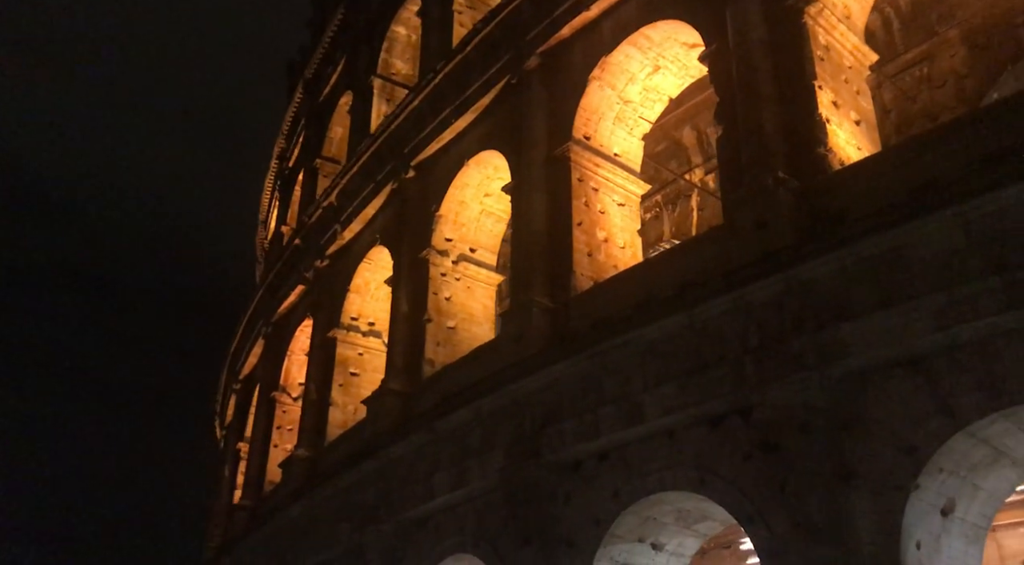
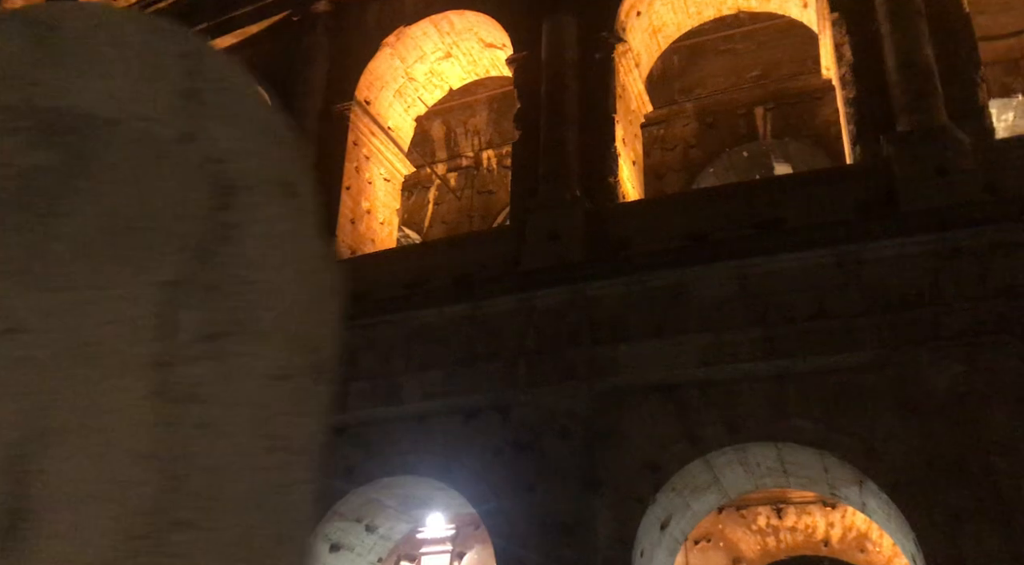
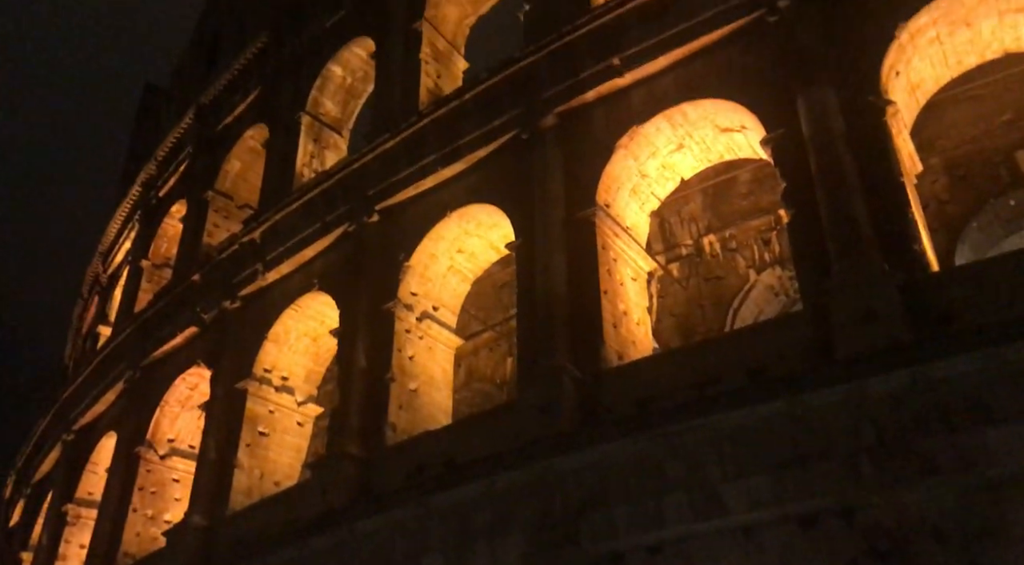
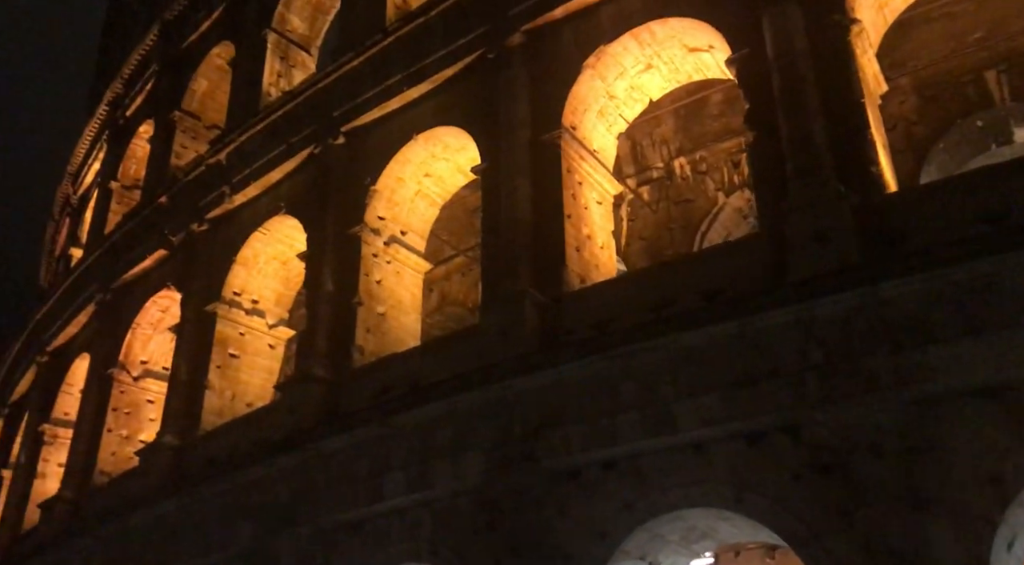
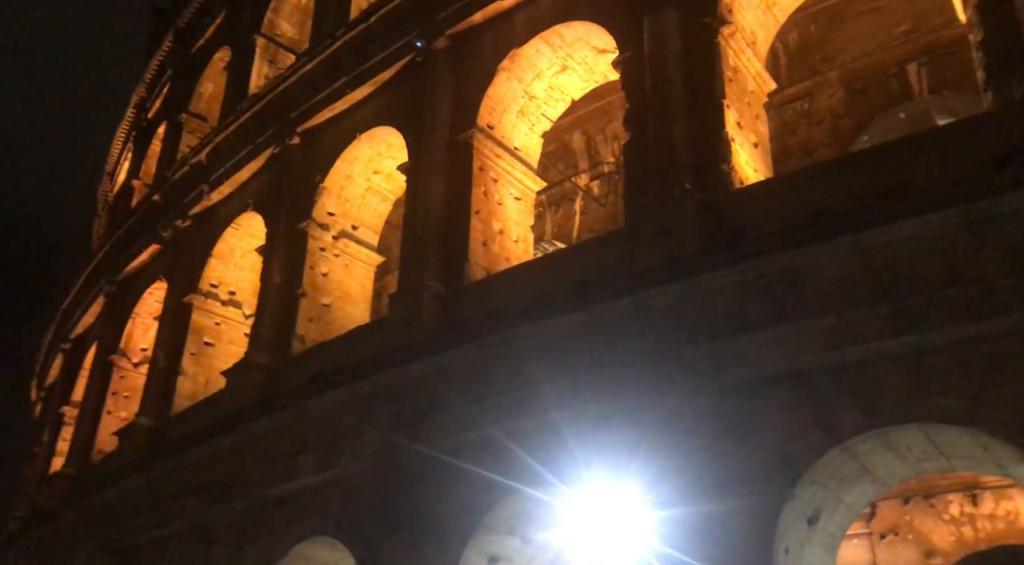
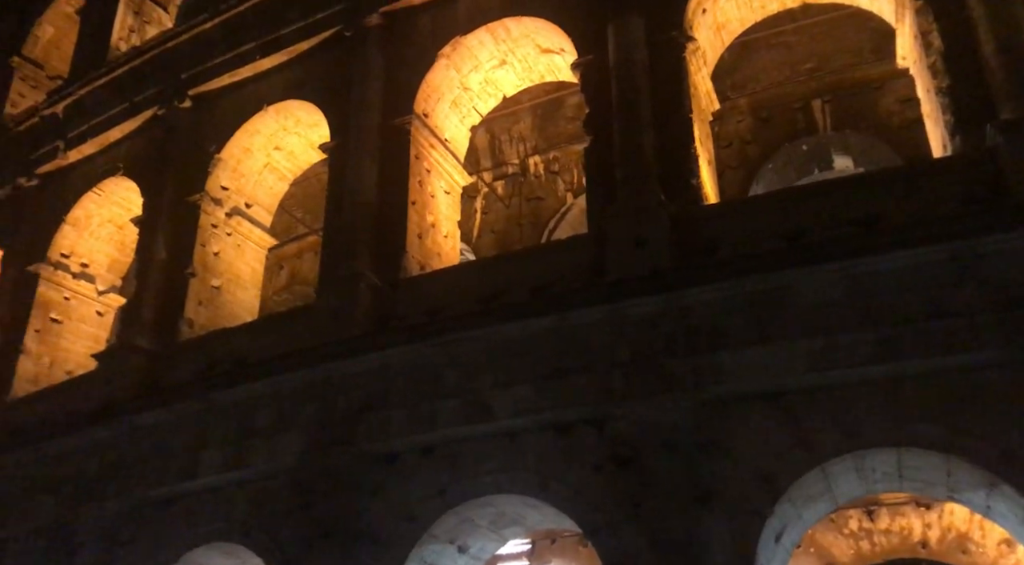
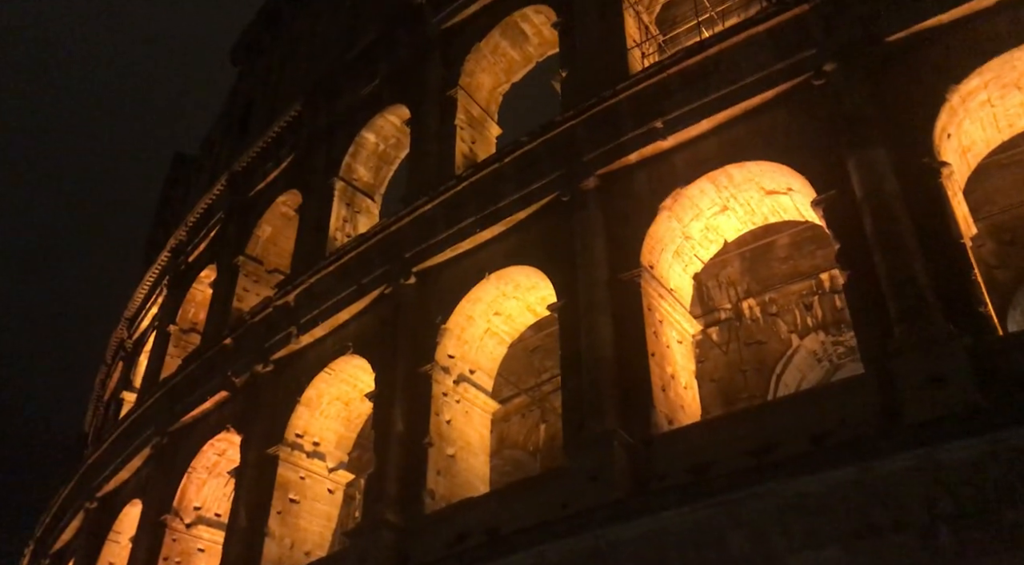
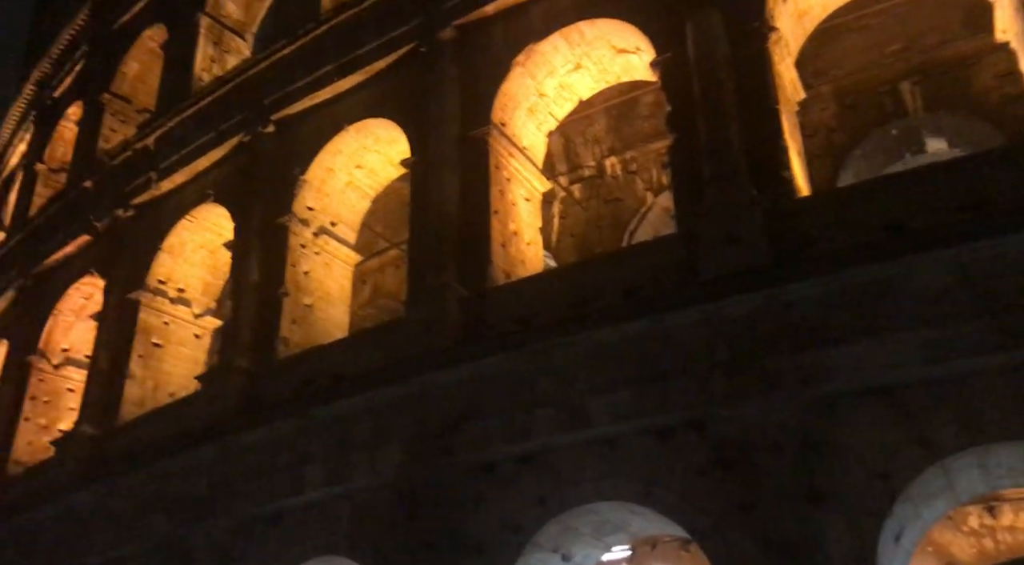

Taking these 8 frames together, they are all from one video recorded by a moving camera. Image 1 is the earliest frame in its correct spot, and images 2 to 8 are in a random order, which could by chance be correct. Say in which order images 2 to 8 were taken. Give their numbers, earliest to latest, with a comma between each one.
5, 2, 6, 8, 4, 3, 7
